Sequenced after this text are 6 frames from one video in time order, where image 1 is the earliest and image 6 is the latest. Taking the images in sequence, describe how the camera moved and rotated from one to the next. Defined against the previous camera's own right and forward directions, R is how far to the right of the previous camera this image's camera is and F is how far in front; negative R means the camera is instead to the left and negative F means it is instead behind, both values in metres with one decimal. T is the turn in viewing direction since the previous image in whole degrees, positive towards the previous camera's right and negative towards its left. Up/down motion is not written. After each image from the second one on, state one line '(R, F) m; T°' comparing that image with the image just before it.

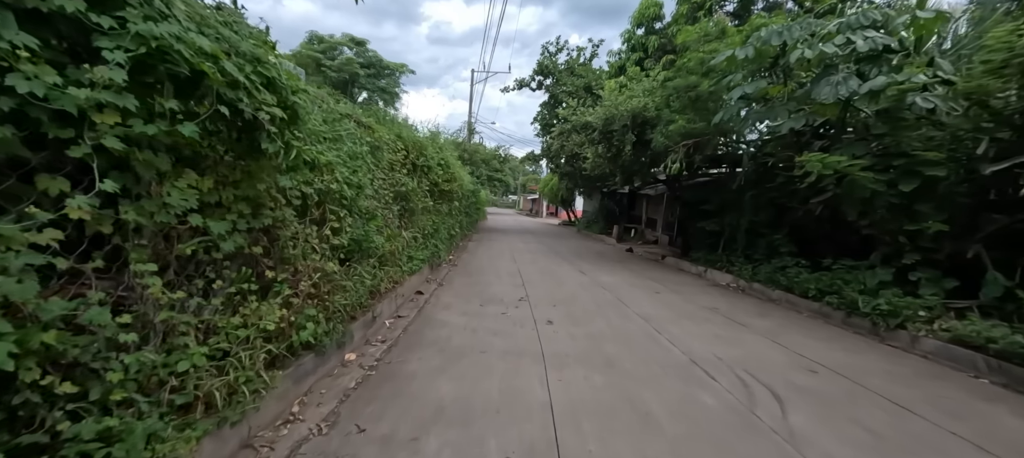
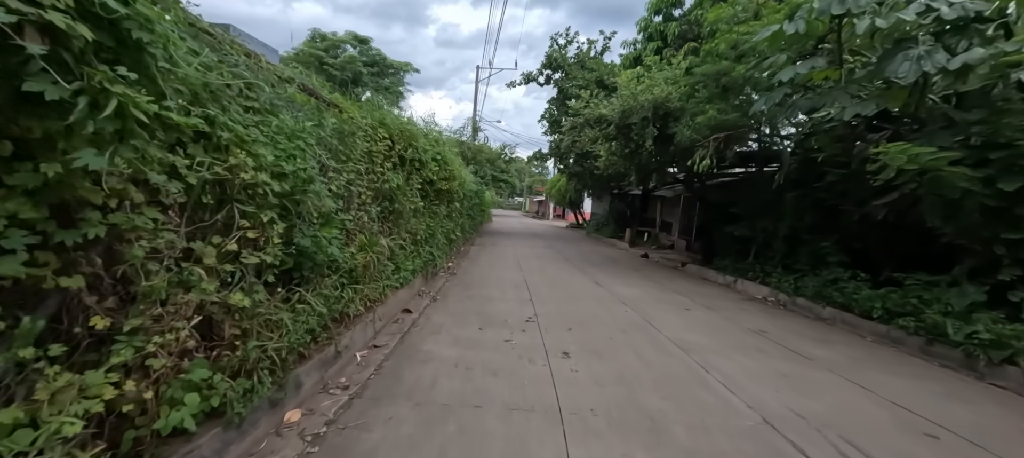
(0.0, +1.1) m; -1°
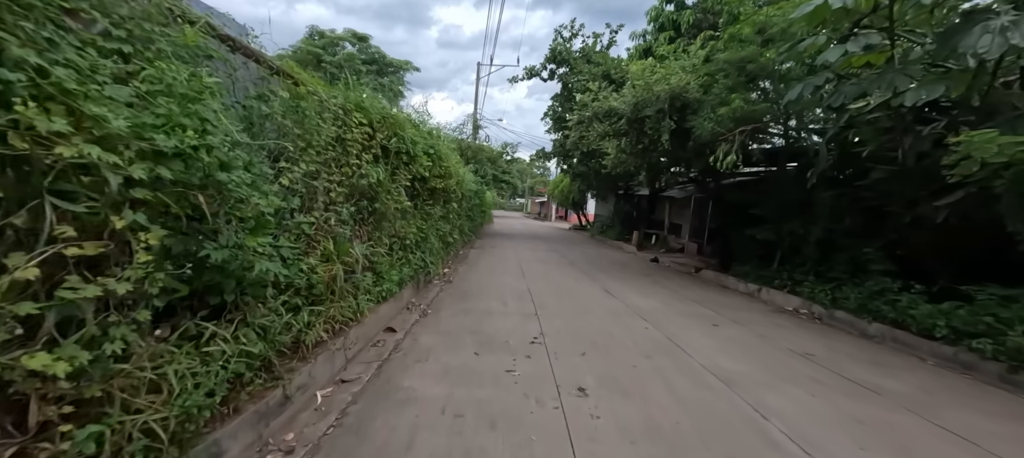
(0.0, +0.8) m; 0°
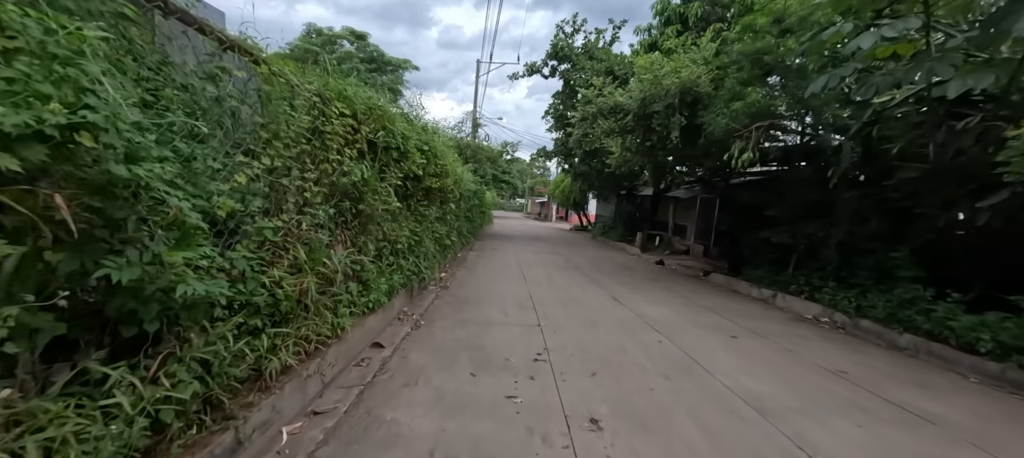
(0.0, +0.5) m; 0°
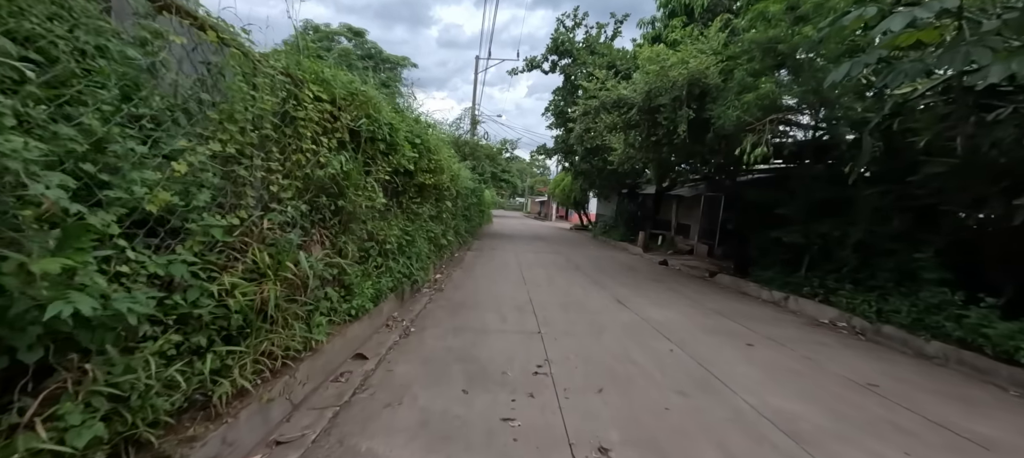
(0.0, +0.4) m; 0°
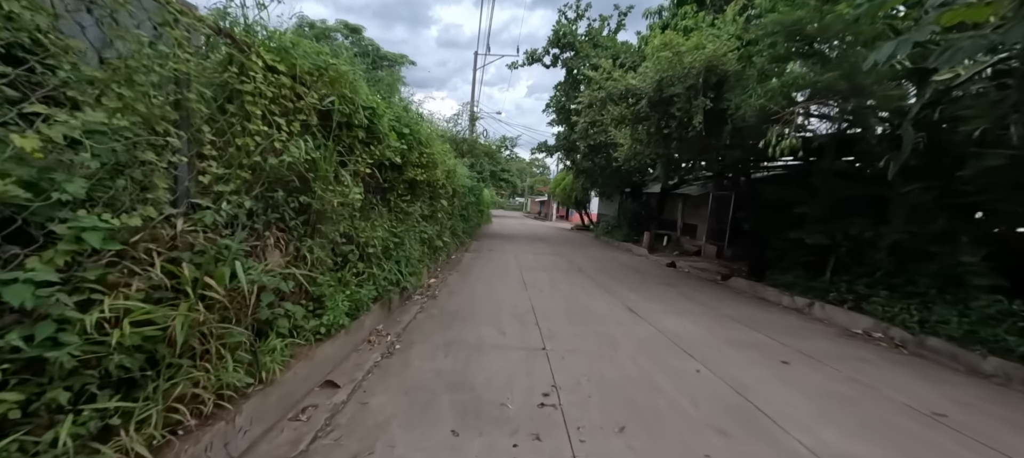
(0.0, +0.6) m; 0°
